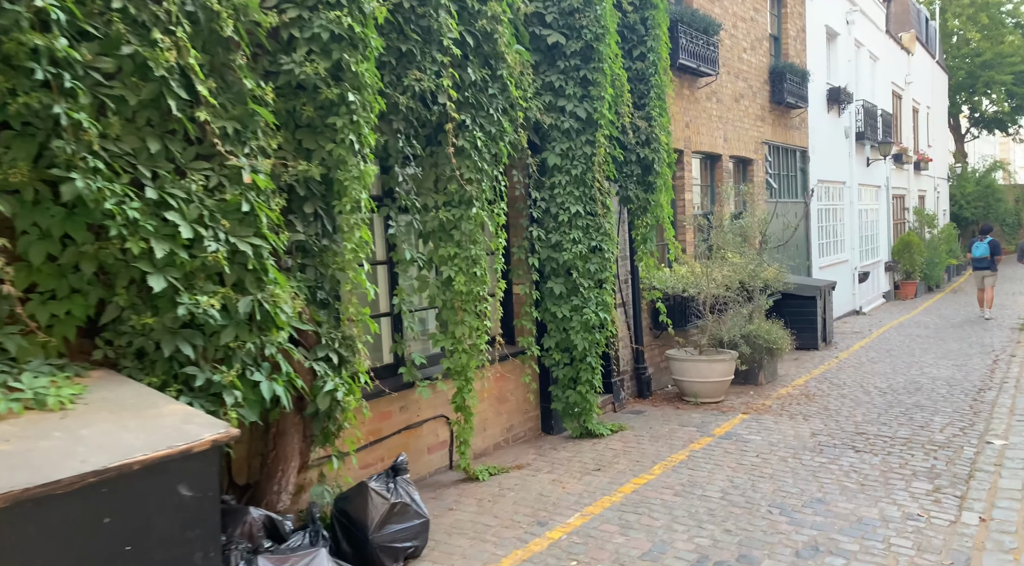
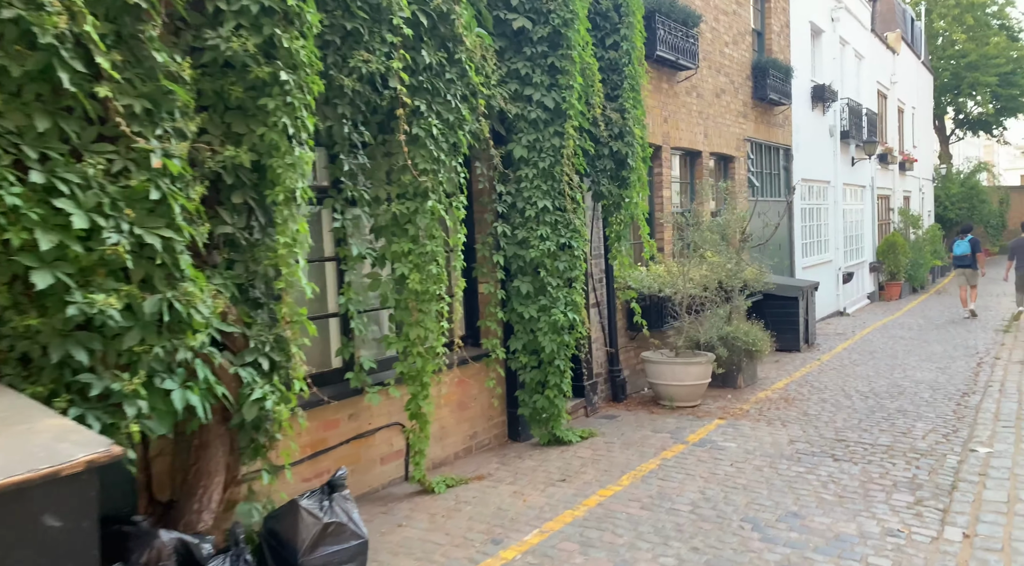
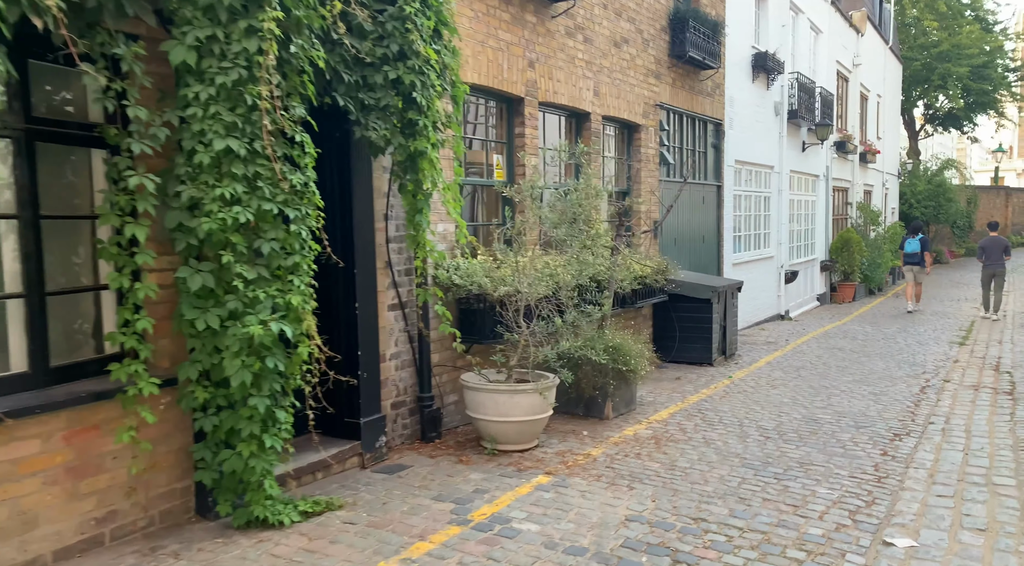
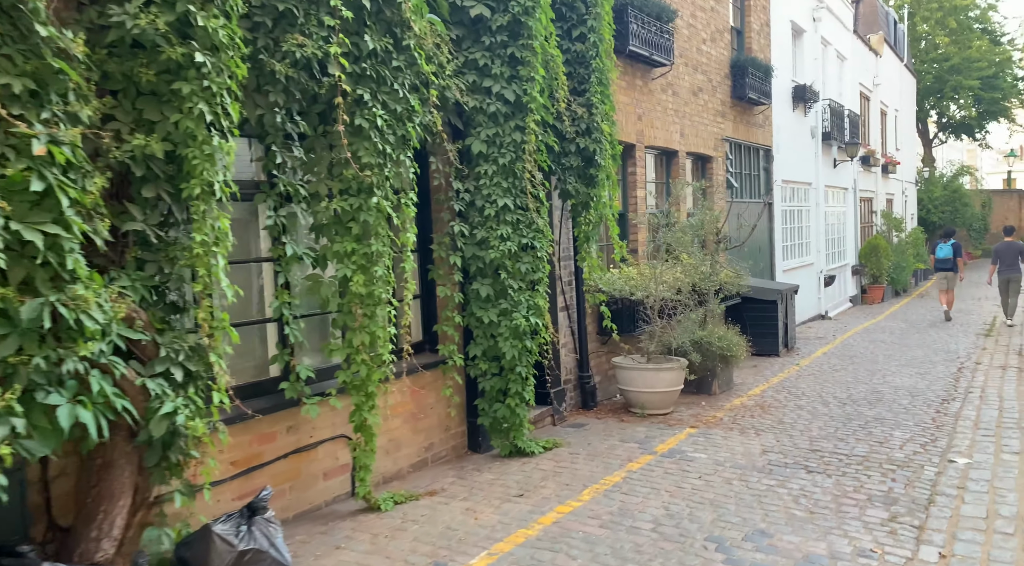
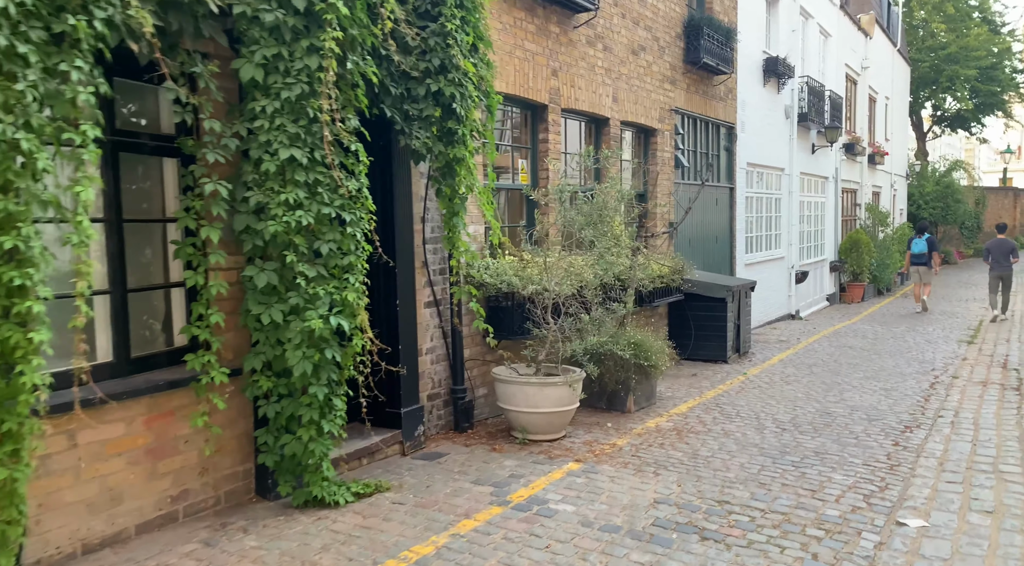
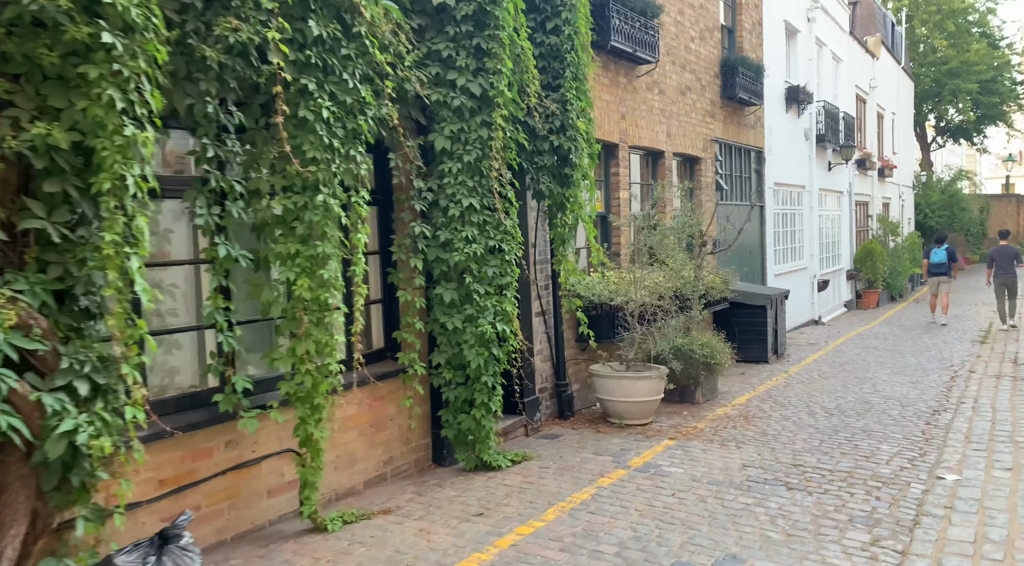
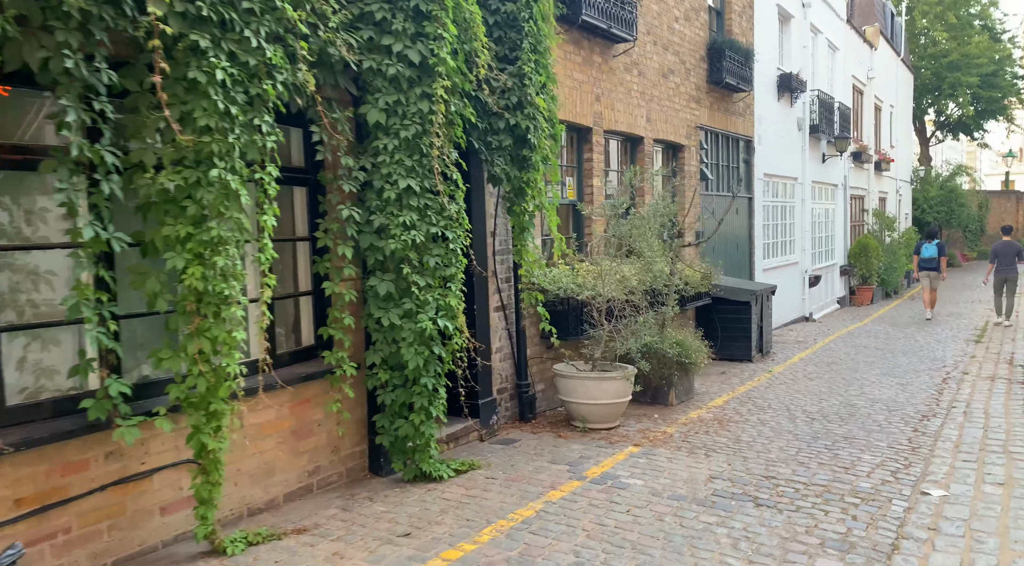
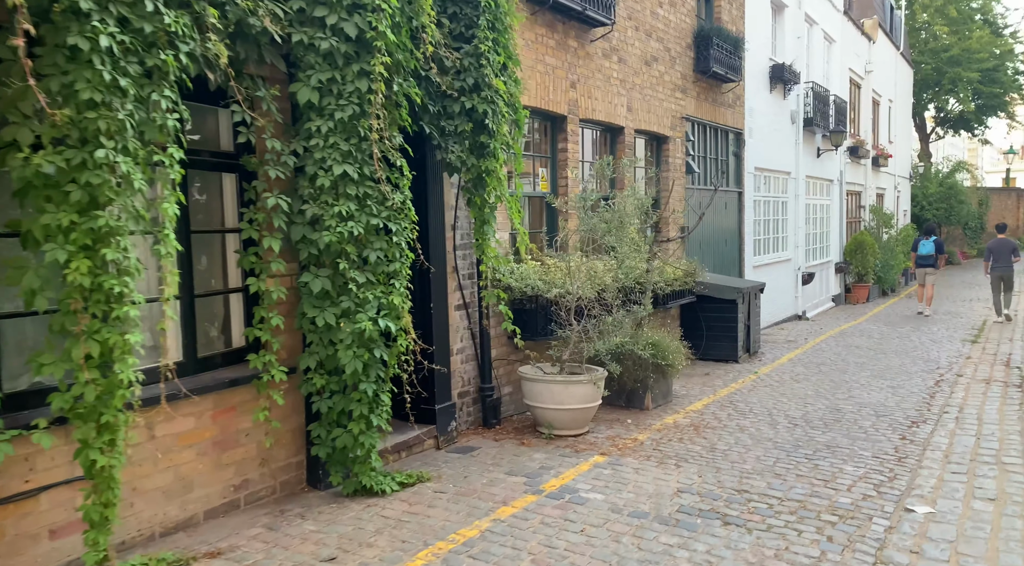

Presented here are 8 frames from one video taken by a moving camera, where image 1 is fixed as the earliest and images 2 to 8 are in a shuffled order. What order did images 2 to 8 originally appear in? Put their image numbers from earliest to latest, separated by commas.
2, 4, 6, 7, 8, 5, 3
